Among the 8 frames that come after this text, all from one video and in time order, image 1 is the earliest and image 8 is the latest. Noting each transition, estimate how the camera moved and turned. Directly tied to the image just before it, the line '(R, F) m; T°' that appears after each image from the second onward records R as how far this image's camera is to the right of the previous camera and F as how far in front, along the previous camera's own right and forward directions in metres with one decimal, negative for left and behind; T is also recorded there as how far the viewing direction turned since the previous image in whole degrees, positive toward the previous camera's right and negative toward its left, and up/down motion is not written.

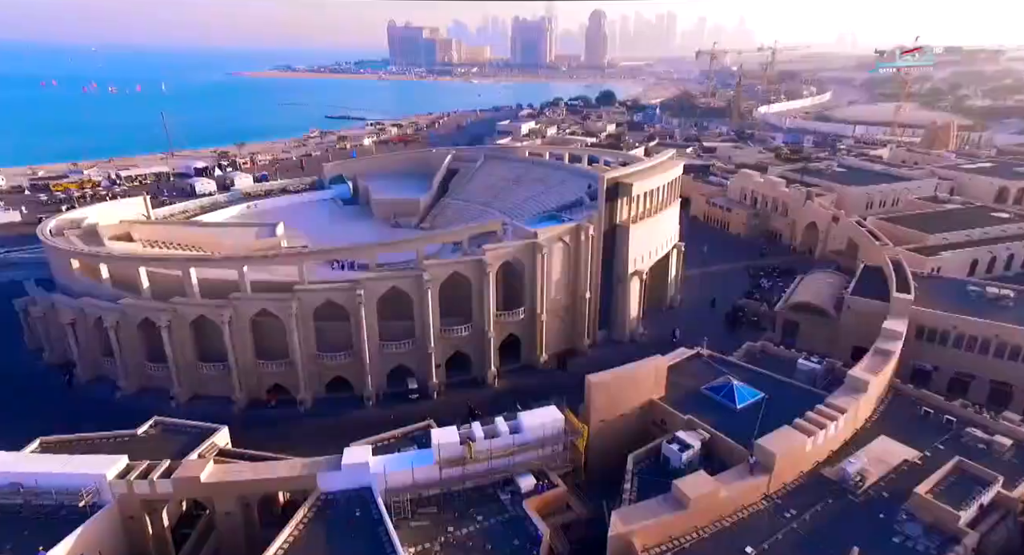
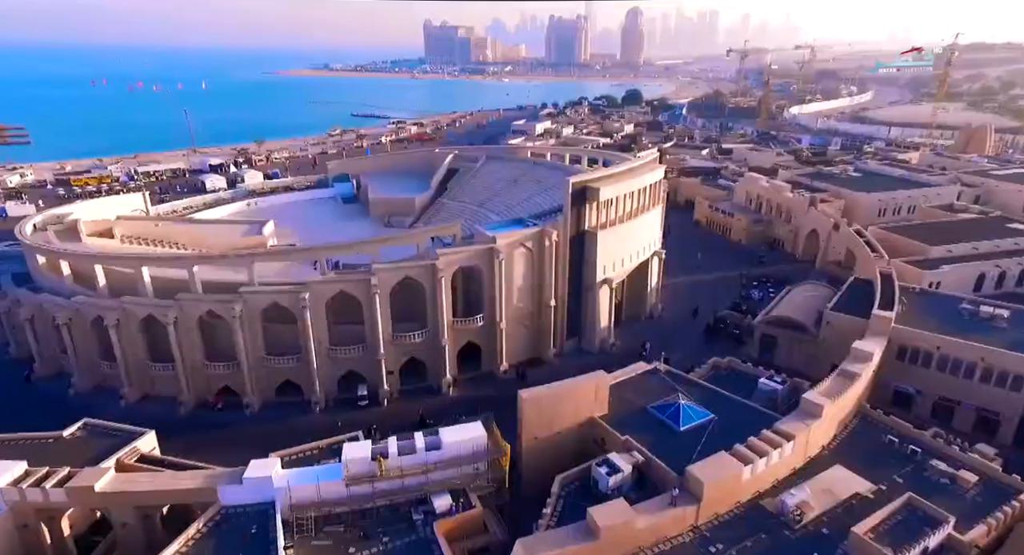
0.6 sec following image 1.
(+4.5, +1.2) m; -3°
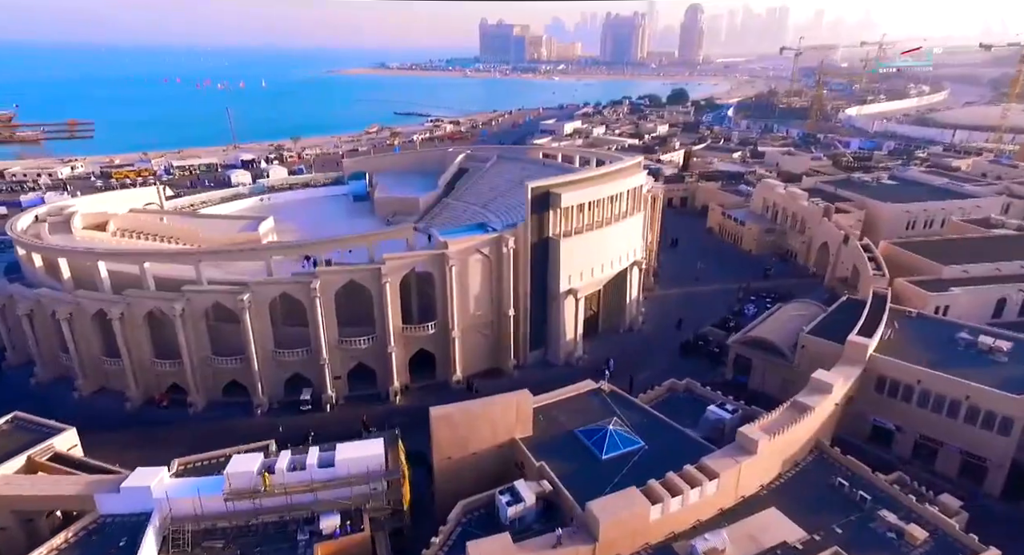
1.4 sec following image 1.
(+5.8, +1.6) m; -5°
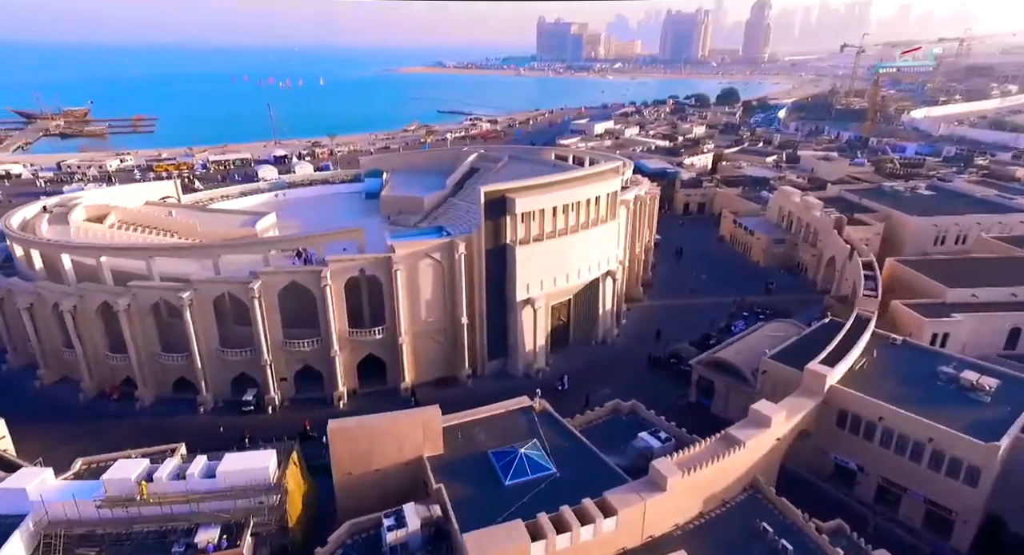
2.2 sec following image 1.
(+5.9, +1.6) m; -5°
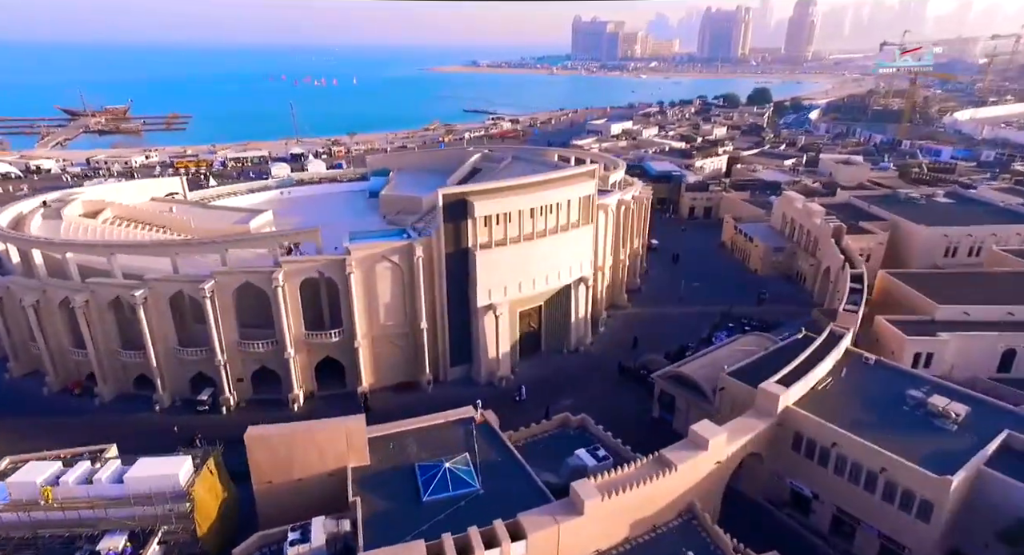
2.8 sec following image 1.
(+4.2, +1.0) m; -3°
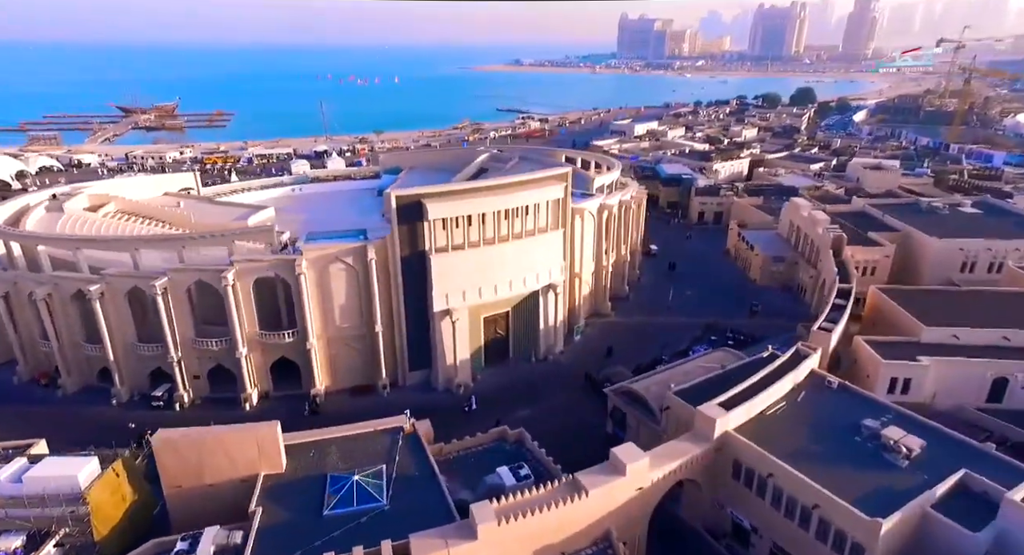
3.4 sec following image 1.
(+4.9, +1.2) m; -4°
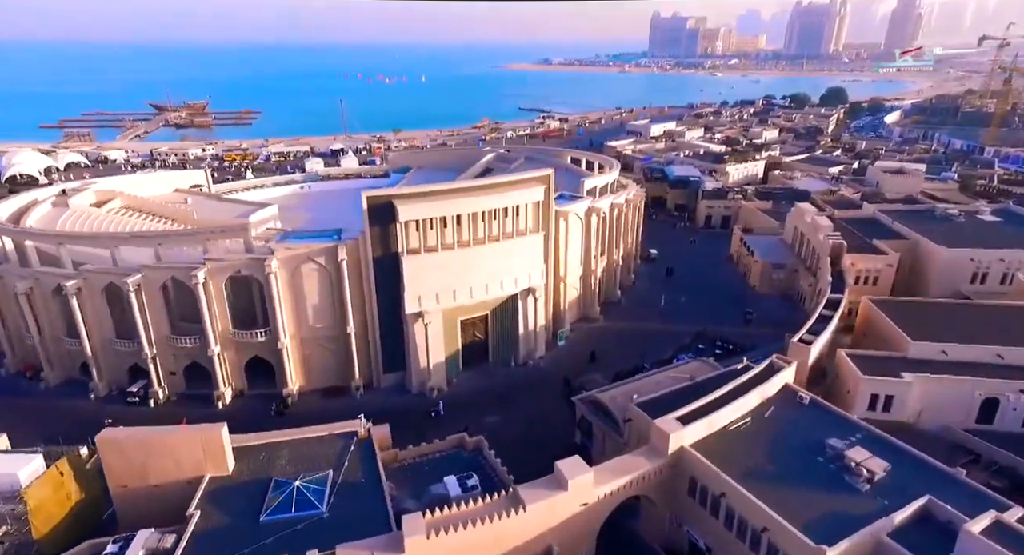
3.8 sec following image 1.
(+3.1, +0.7) m; -3°
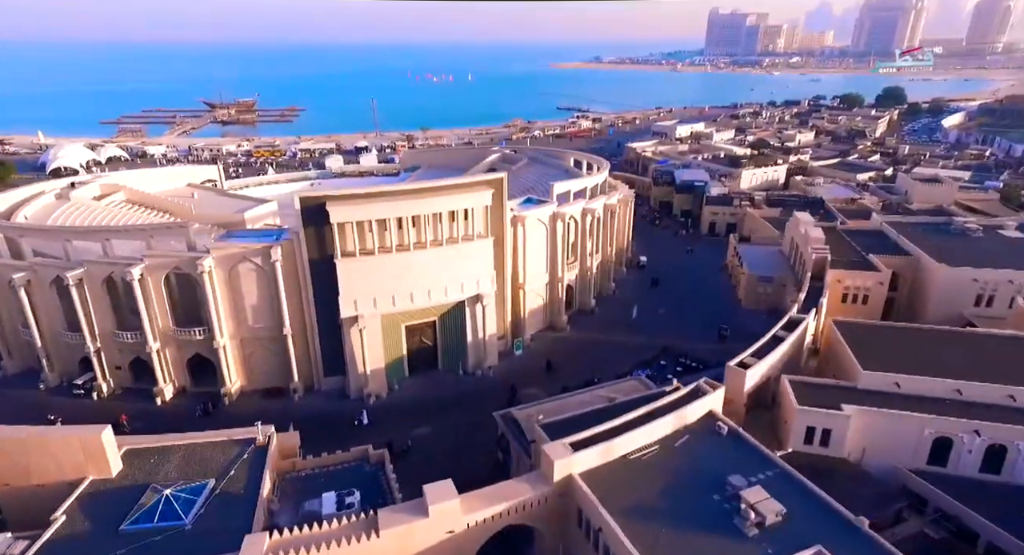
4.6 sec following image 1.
(+6.3, +1.5) m; -5°
